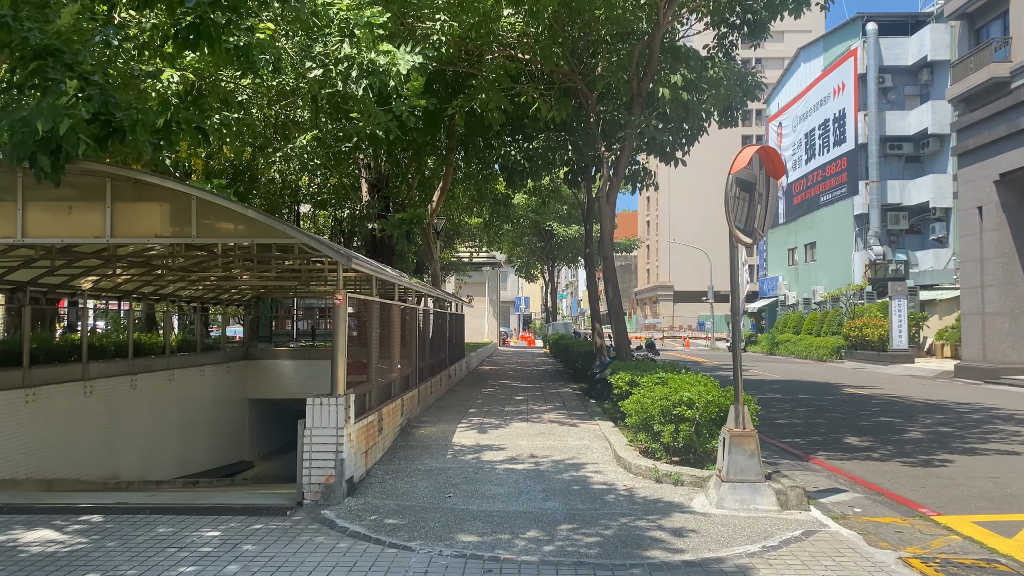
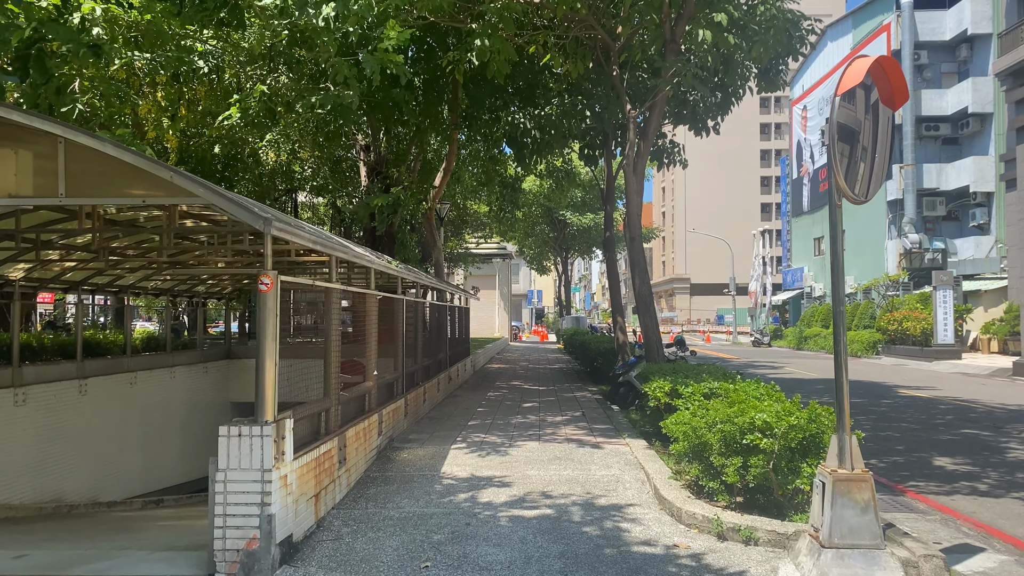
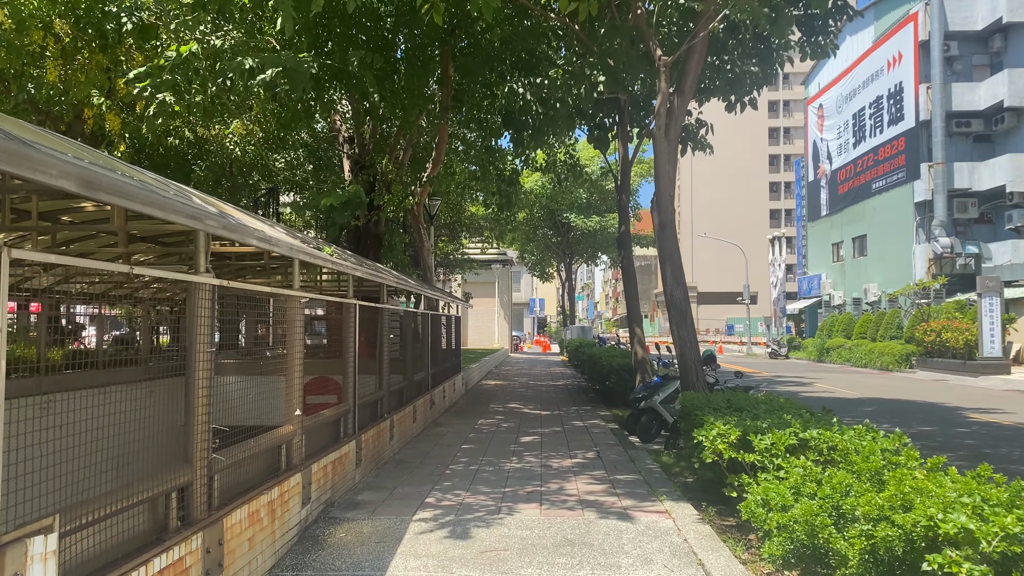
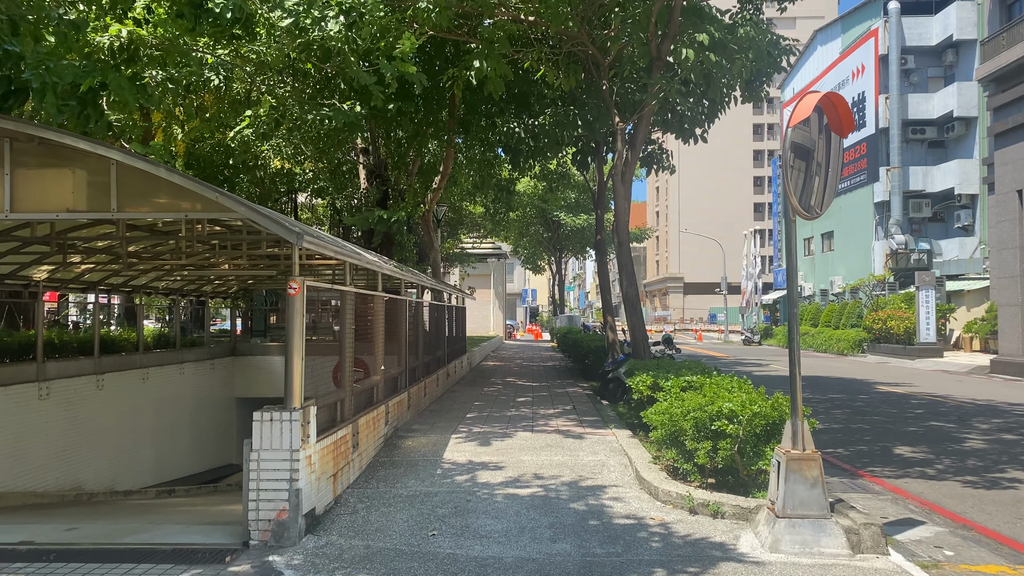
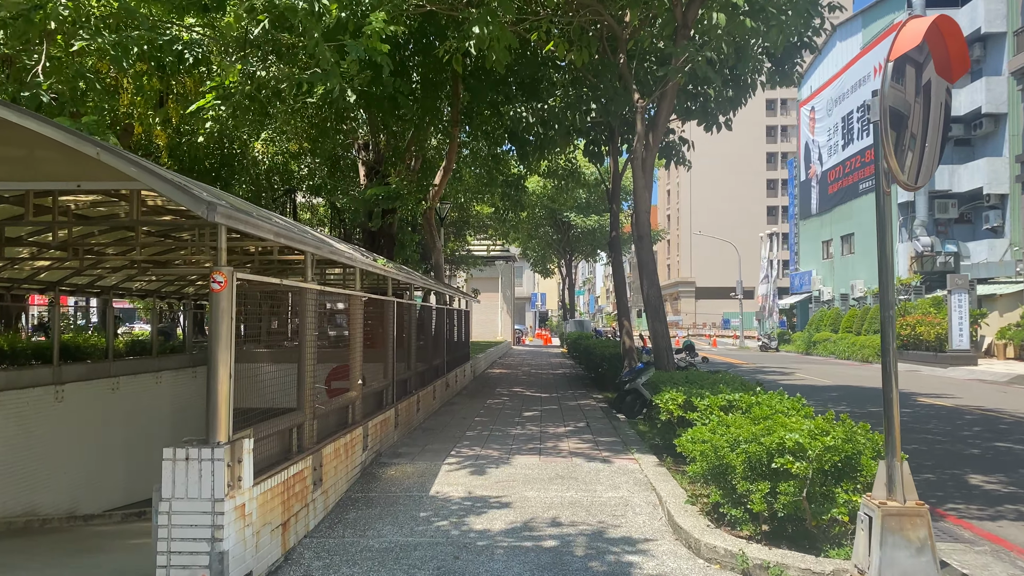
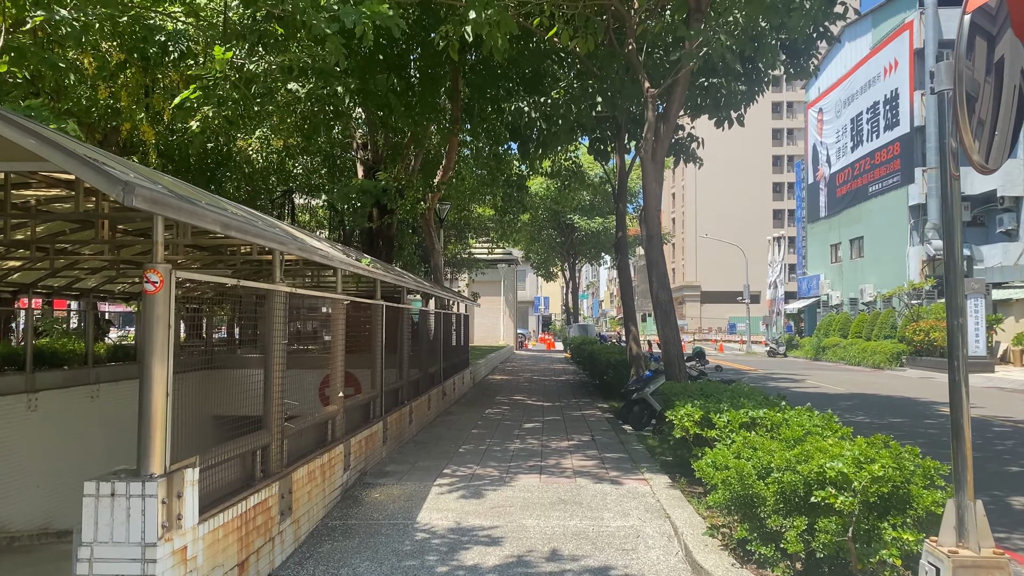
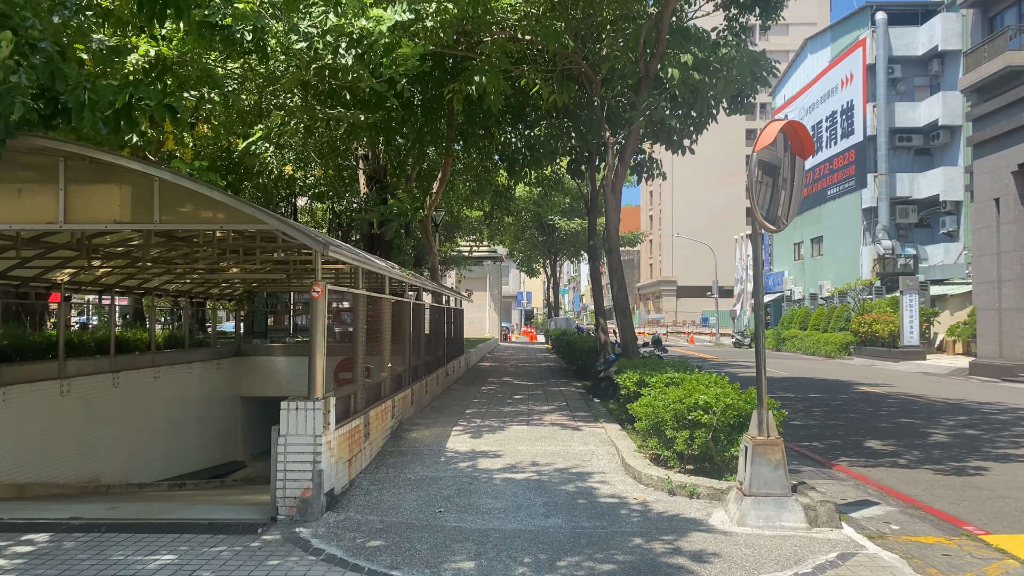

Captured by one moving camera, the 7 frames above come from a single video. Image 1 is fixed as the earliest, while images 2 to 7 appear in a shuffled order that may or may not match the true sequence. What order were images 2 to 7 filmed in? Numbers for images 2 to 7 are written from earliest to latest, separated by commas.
7, 4, 2, 5, 6, 3
